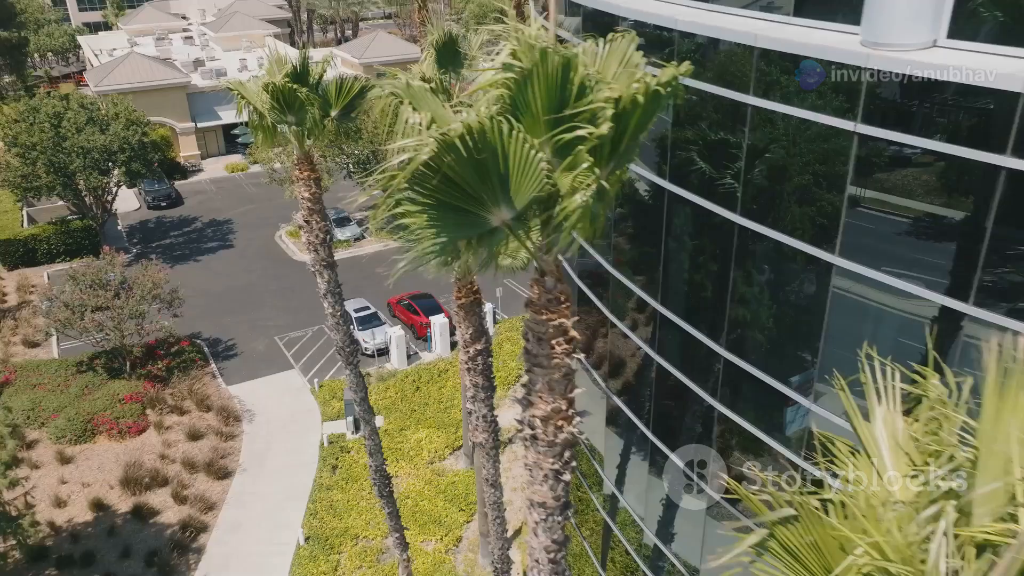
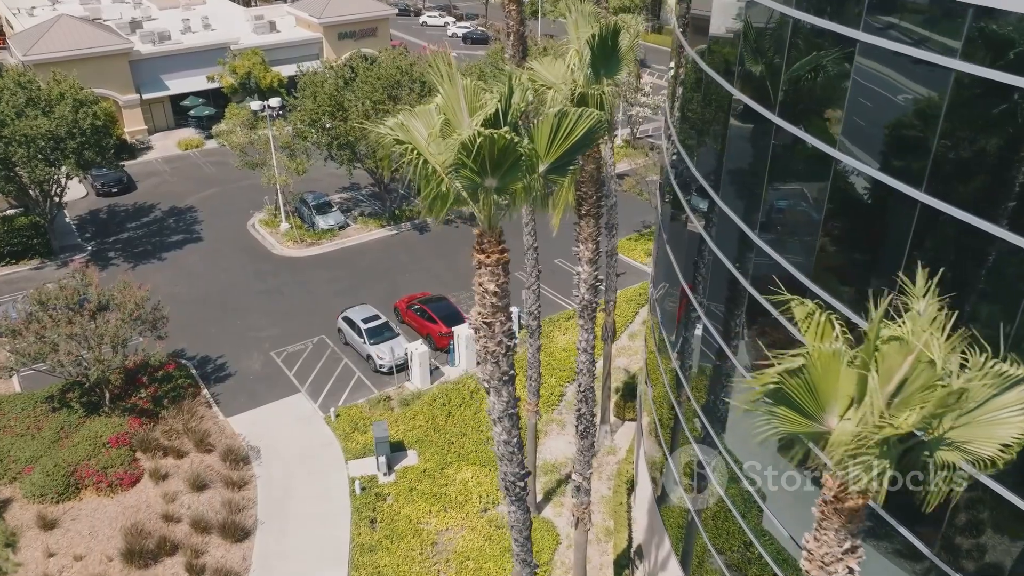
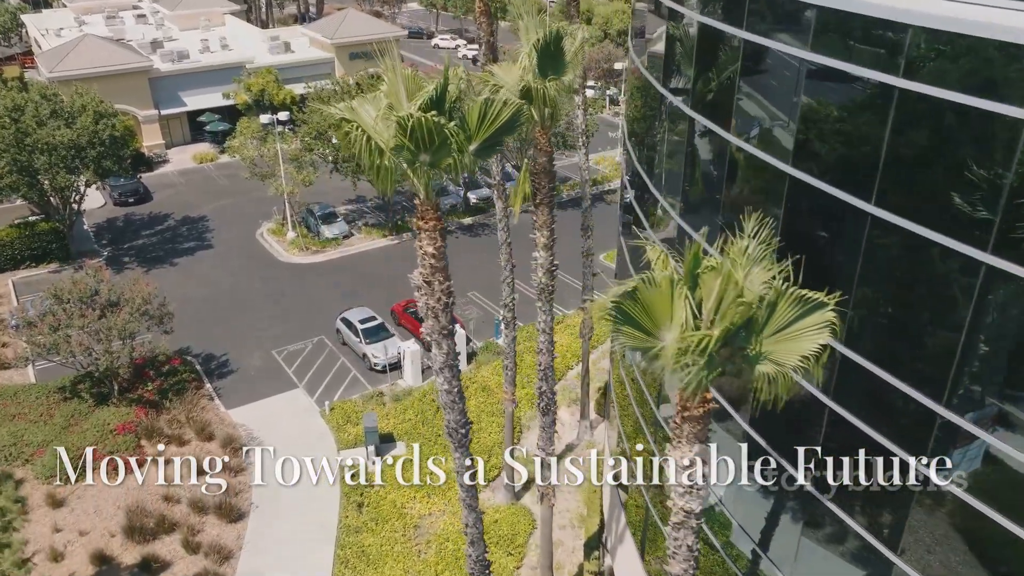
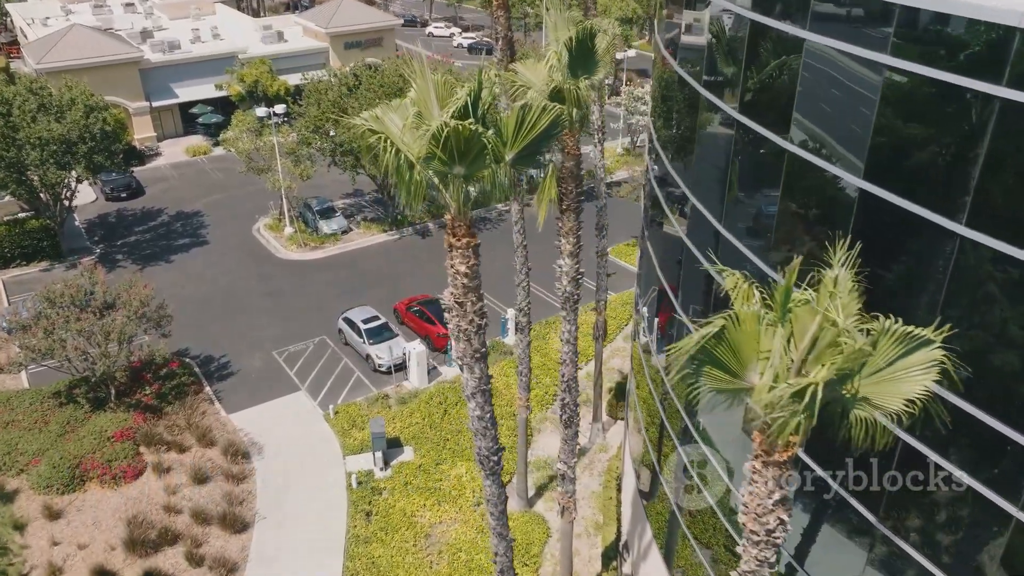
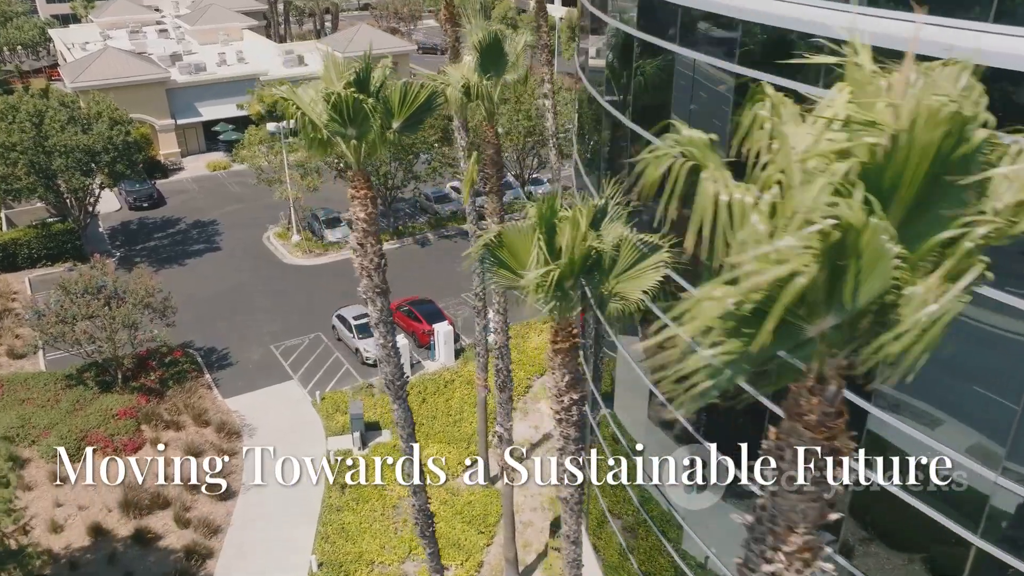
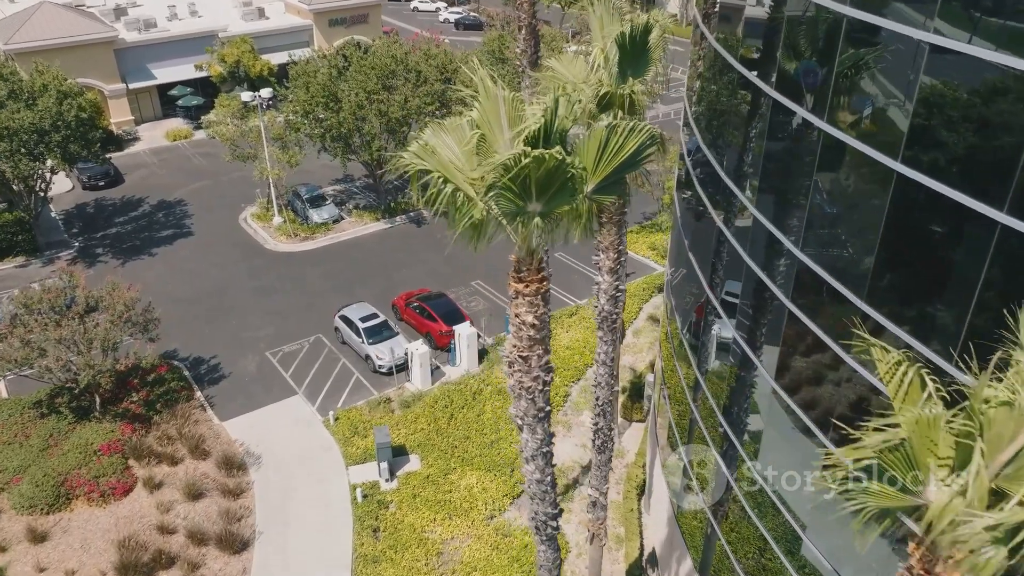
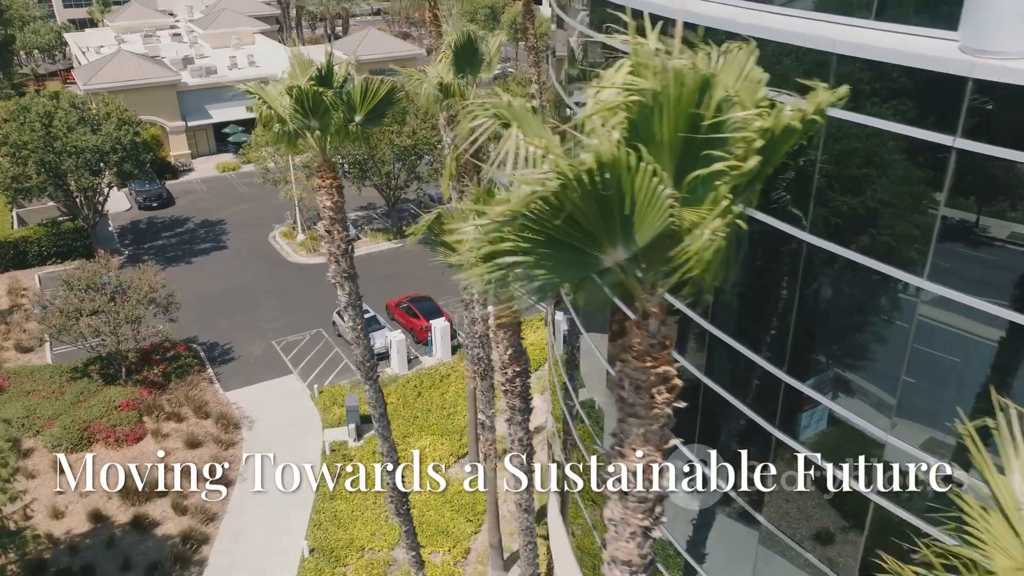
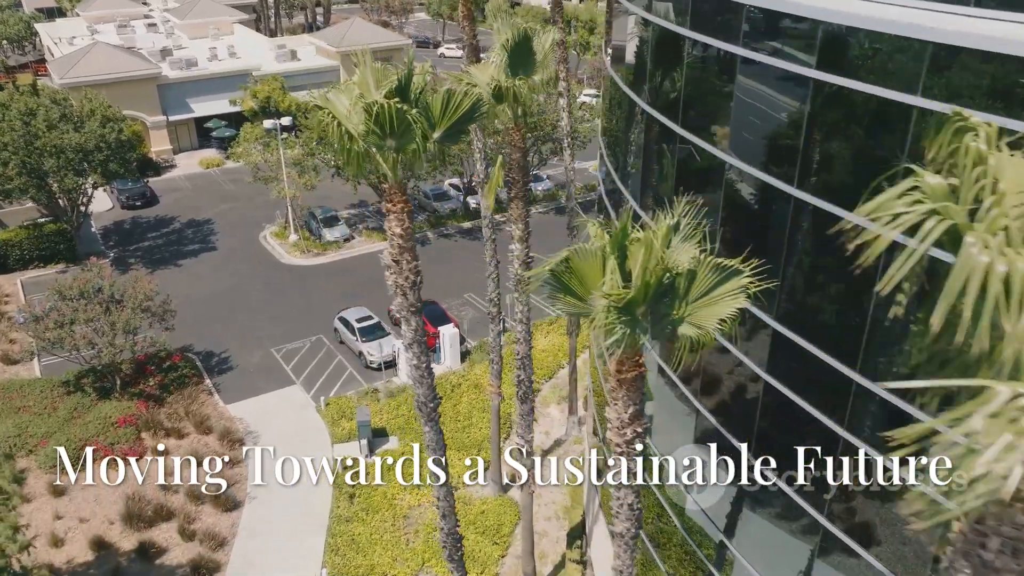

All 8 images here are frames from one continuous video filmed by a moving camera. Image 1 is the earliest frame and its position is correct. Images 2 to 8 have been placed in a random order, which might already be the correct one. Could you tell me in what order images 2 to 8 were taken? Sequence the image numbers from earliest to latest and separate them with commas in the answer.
7, 5, 8, 3, 4, 2, 6
